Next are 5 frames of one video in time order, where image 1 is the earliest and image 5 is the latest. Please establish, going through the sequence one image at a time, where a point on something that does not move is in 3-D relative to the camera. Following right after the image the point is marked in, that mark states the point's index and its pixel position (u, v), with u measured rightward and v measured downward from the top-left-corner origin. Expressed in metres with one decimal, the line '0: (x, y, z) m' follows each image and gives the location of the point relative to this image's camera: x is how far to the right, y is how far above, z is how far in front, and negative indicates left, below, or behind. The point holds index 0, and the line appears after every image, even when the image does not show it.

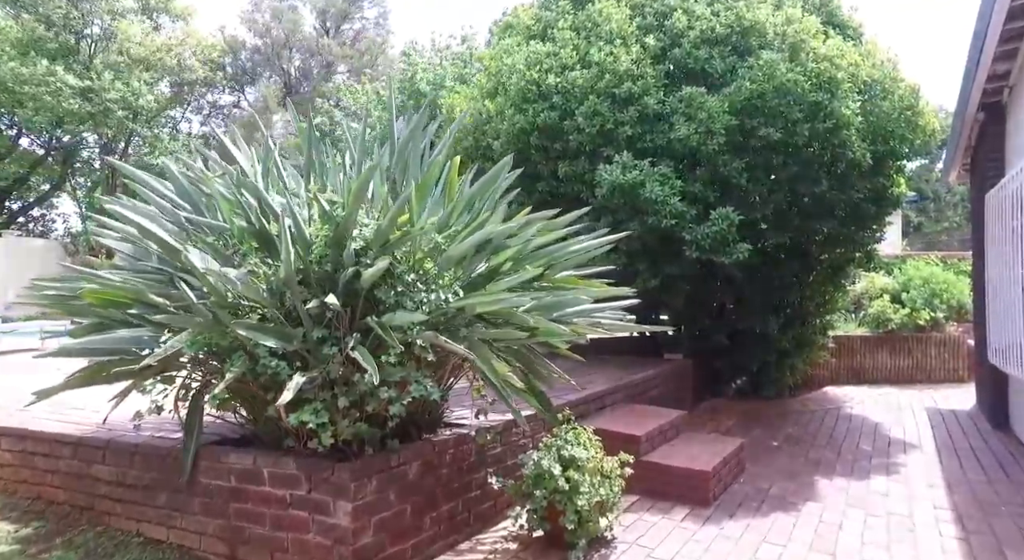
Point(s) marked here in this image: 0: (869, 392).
0: (+4.3, -1.3, +8.4) m
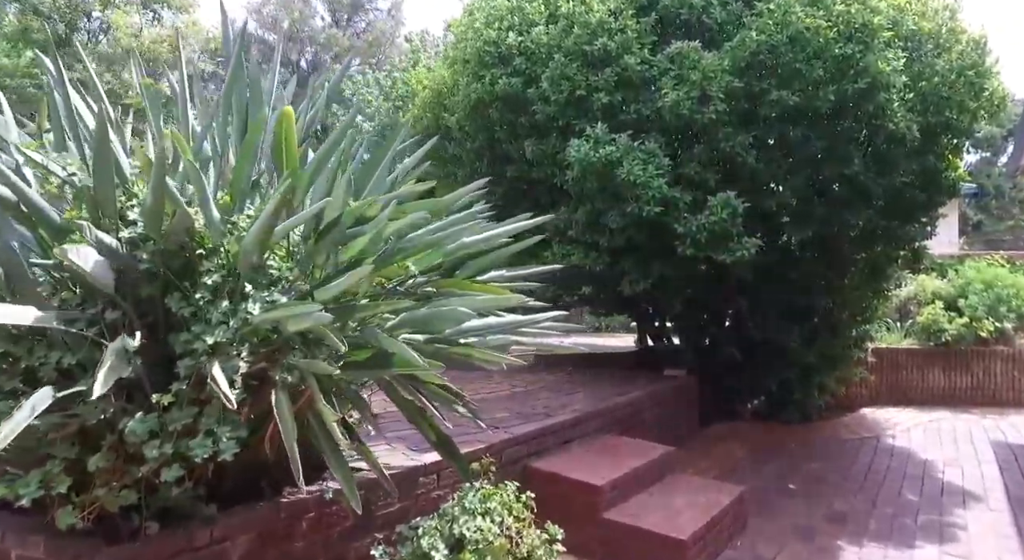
0: (+4.1, -1.4, +7.1) m
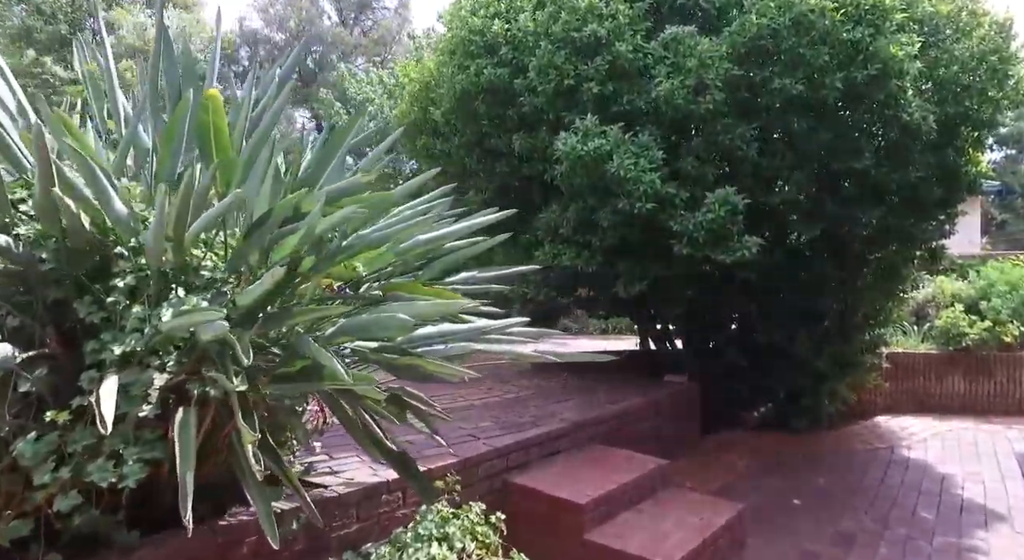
0: (+4.1, -1.4, +6.8) m
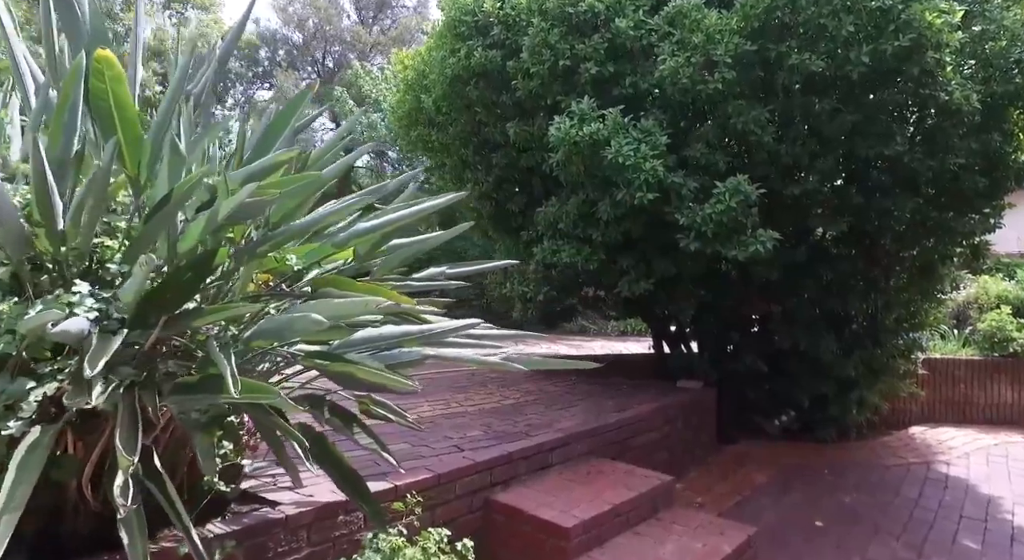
0: (+4.1, -1.4, +6.2) m
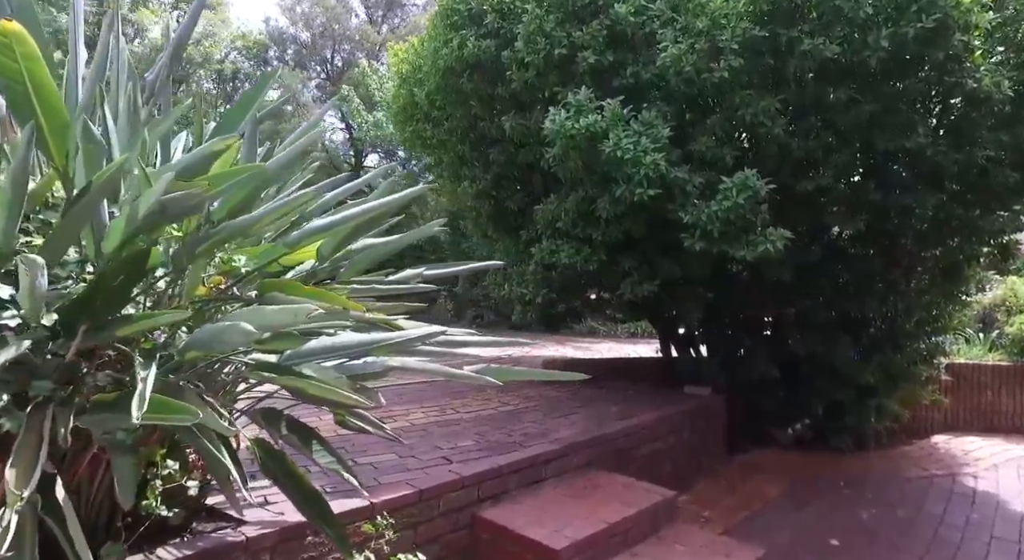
0: (+4.2, -1.4, +5.9) m
